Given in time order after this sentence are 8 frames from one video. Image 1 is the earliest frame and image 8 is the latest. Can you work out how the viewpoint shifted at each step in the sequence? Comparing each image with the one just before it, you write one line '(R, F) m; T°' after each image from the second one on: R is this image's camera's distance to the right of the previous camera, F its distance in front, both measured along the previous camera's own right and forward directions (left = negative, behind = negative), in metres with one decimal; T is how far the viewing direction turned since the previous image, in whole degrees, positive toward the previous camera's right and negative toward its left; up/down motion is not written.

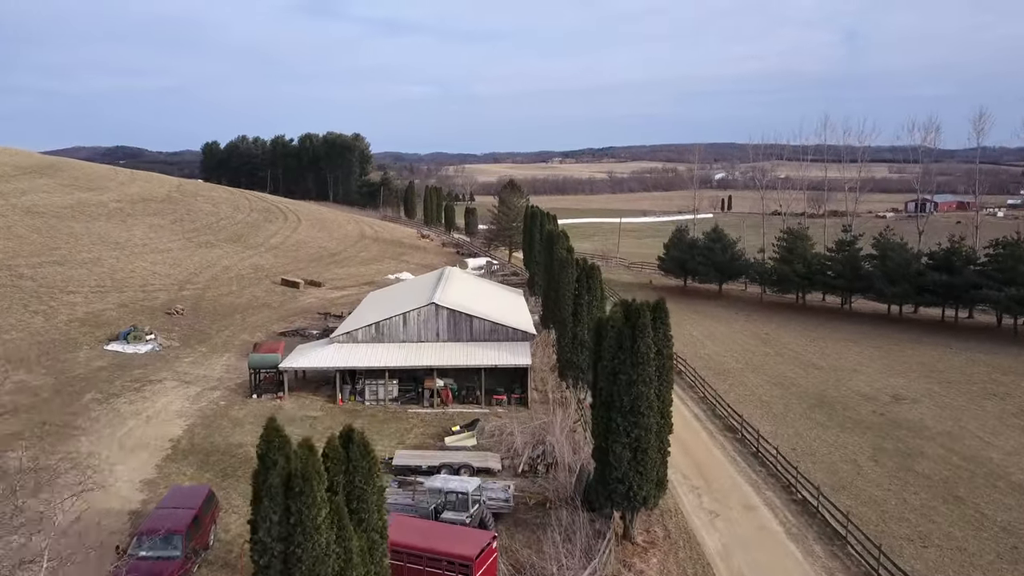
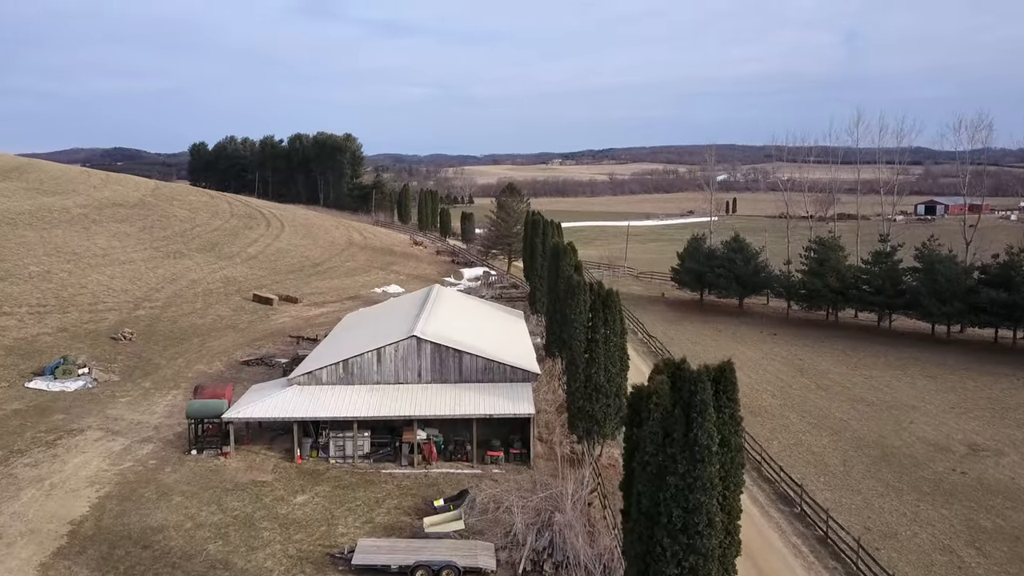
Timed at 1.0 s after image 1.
(0.0, +4.6) m; 0°
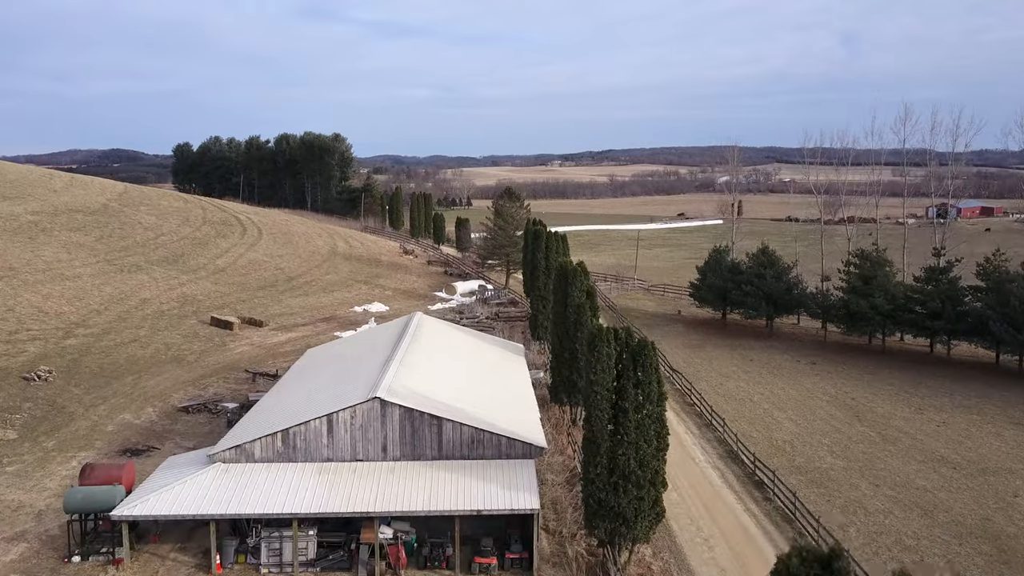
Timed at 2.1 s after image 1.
(+0.1, +5.2) m; 0°
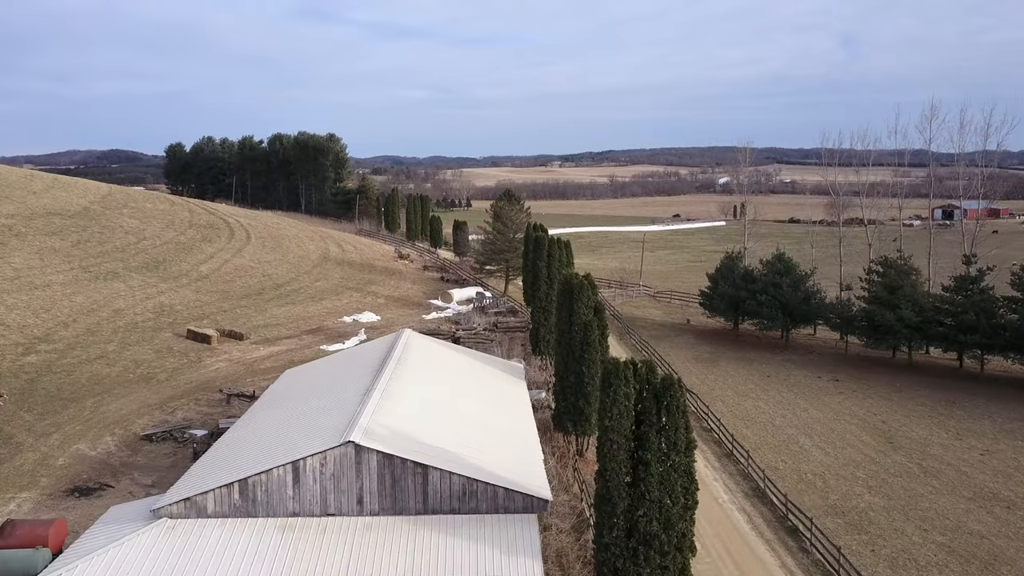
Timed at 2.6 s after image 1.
(0.0, +2.4) m; 0°
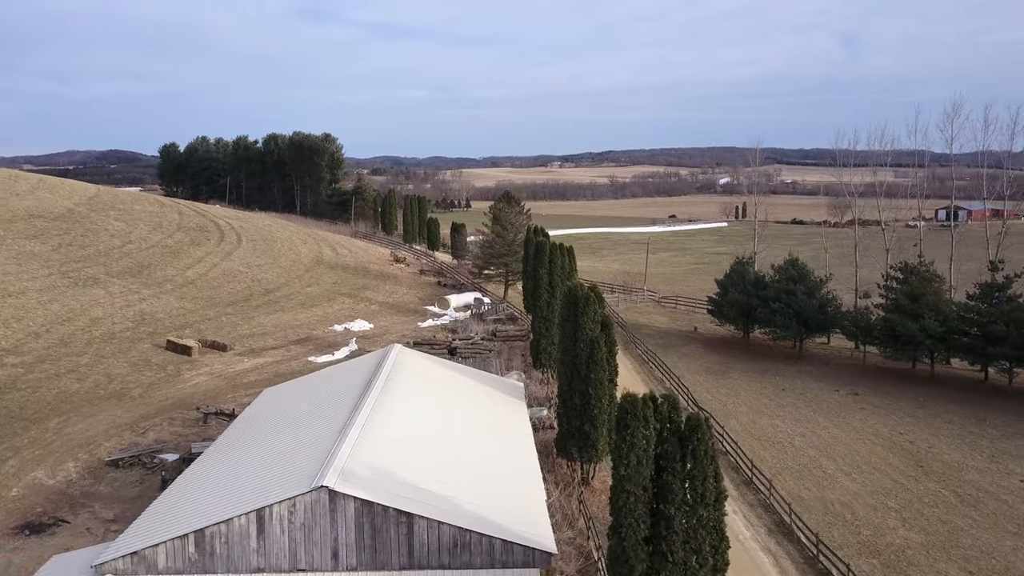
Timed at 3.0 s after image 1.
(0.0, +1.8) m; 0°
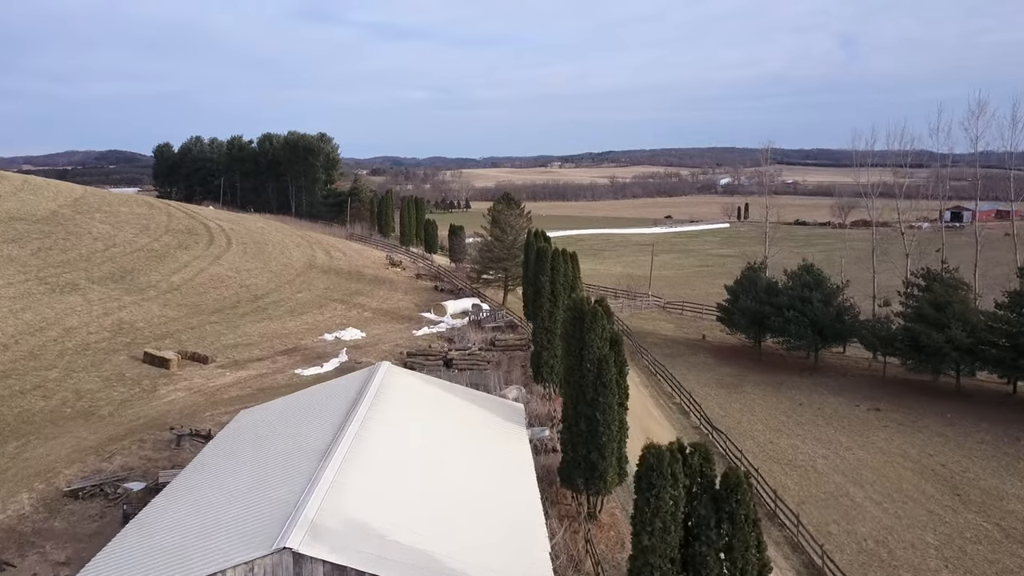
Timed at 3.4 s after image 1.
(0.0, +1.8) m; 0°
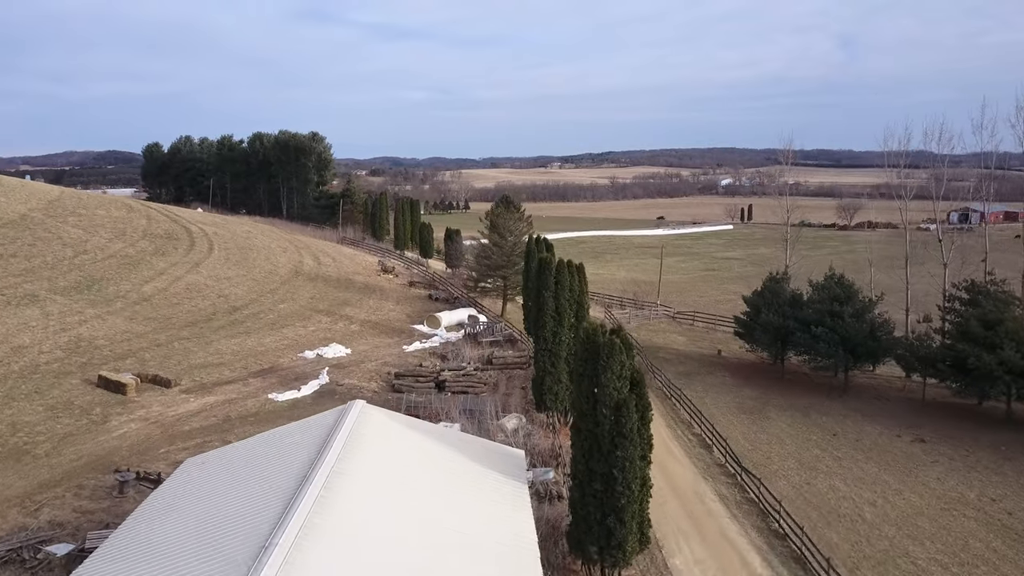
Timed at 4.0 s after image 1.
(0.0, +3.0) m; 0°
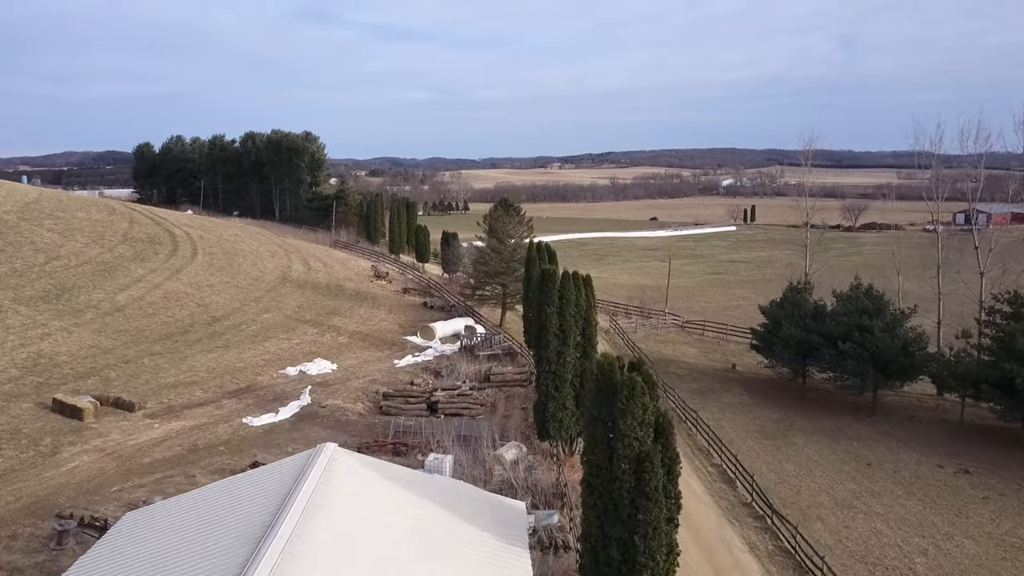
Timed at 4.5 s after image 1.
(0.0, +2.4) m; 0°
